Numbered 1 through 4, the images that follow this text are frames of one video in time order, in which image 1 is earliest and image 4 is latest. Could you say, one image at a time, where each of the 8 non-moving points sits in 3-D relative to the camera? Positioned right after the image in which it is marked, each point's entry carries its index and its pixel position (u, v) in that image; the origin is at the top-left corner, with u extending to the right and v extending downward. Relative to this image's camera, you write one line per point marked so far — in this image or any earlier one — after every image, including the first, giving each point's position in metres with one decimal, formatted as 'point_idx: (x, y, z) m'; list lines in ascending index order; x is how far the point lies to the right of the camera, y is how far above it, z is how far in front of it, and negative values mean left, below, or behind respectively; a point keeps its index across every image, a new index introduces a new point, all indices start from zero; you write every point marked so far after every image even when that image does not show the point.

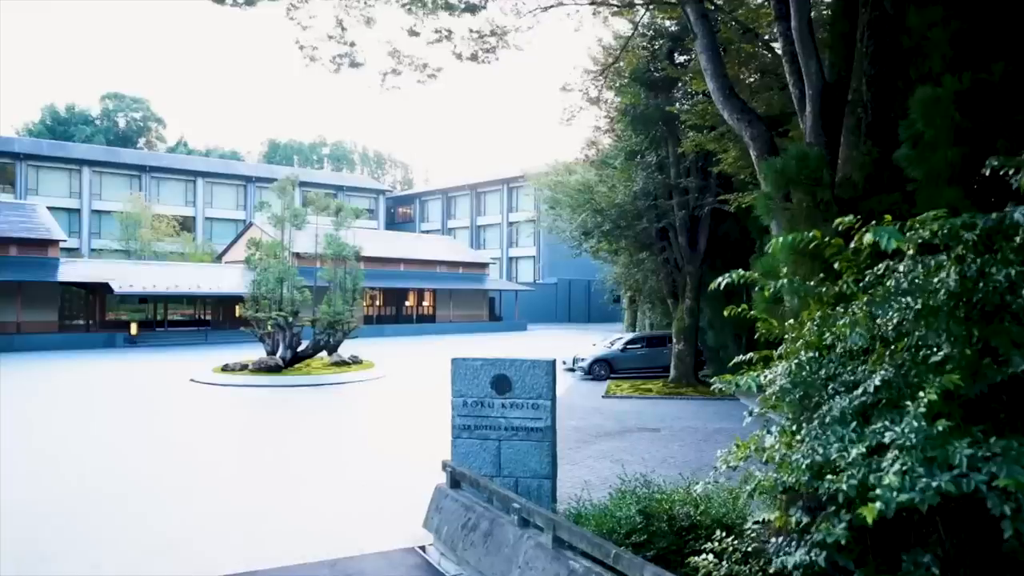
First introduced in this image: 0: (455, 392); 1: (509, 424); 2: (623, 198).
0: (-0.5, -1.0, +7.2) m
1: (0.0, -1.3, +7.1) m
2: (+2.6, +2.1, +17.9) m
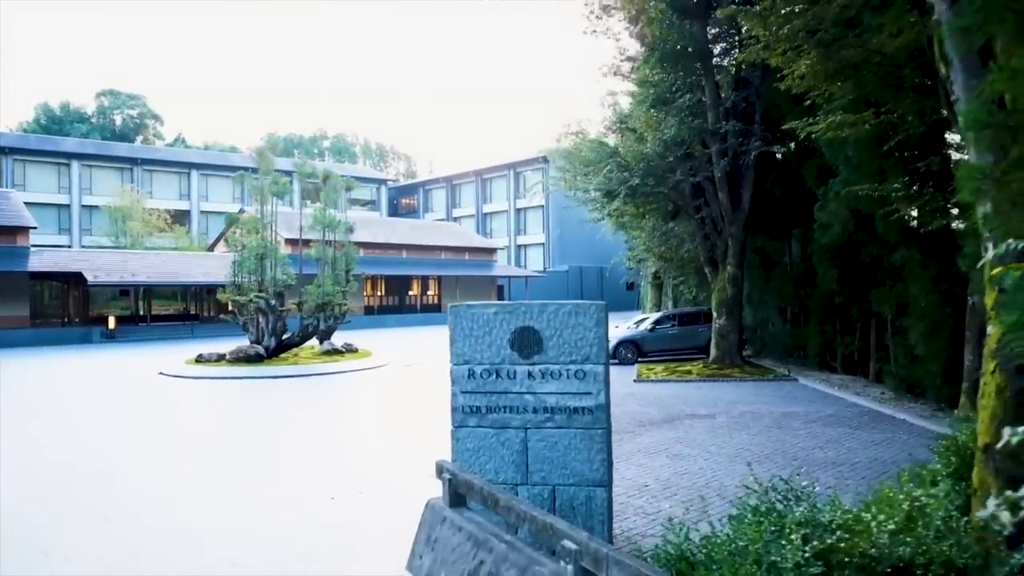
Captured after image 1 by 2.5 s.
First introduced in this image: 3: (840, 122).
0: (-0.4, -0.4, +4.7) m
1: (+0.2, -0.7, +4.6) m
2: (+2.9, +2.8, +15.4) m
3: (+4.1, +2.0, +9.5) m
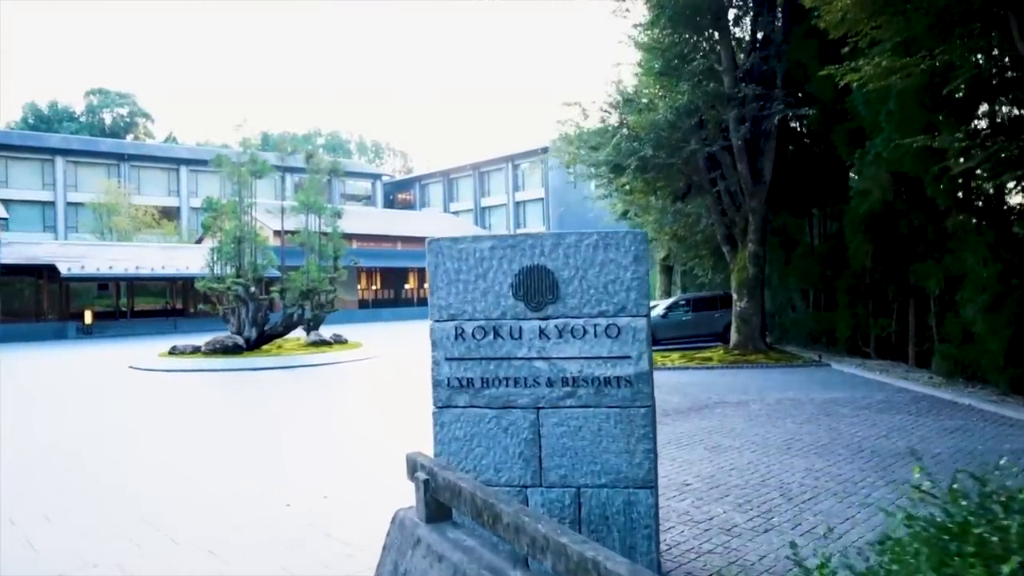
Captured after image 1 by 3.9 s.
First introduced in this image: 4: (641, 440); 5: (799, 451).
0: (-0.3, -0.1, +3.4) m
1: (+0.2, -0.4, +3.3) m
2: (+2.8, +3.2, +14.0) m
3: (+4.1, +2.4, +8.2) m
4: (+0.6, -0.7, +3.3) m
5: (+2.4, -1.3, +6.2) m
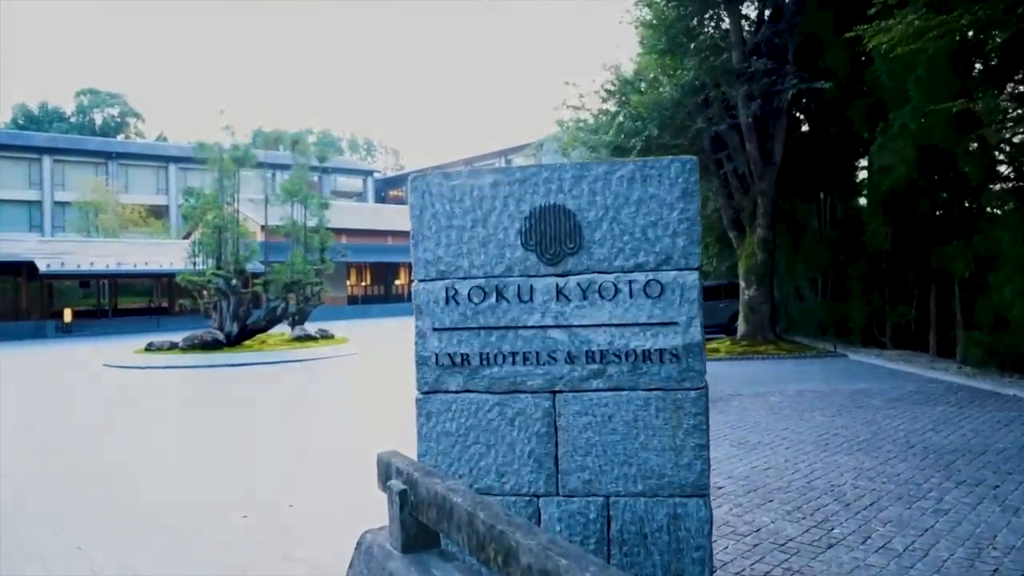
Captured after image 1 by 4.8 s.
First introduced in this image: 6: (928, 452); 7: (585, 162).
0: (-0.3, +0.1, +2.6) m
1: (+0.2, -0.2, +2.5) m
2: (+2.7, +3.4, +13.3) m
3: (+4.0, +2.6, +7.4) m
4: (+0.6, -0.5, +2.5) m
5: (+2.4, -1.1, +5.5) m
6: (+2.9, -1.1, +5.2) m
7: (+0.2, +0.4, +2.5) m
